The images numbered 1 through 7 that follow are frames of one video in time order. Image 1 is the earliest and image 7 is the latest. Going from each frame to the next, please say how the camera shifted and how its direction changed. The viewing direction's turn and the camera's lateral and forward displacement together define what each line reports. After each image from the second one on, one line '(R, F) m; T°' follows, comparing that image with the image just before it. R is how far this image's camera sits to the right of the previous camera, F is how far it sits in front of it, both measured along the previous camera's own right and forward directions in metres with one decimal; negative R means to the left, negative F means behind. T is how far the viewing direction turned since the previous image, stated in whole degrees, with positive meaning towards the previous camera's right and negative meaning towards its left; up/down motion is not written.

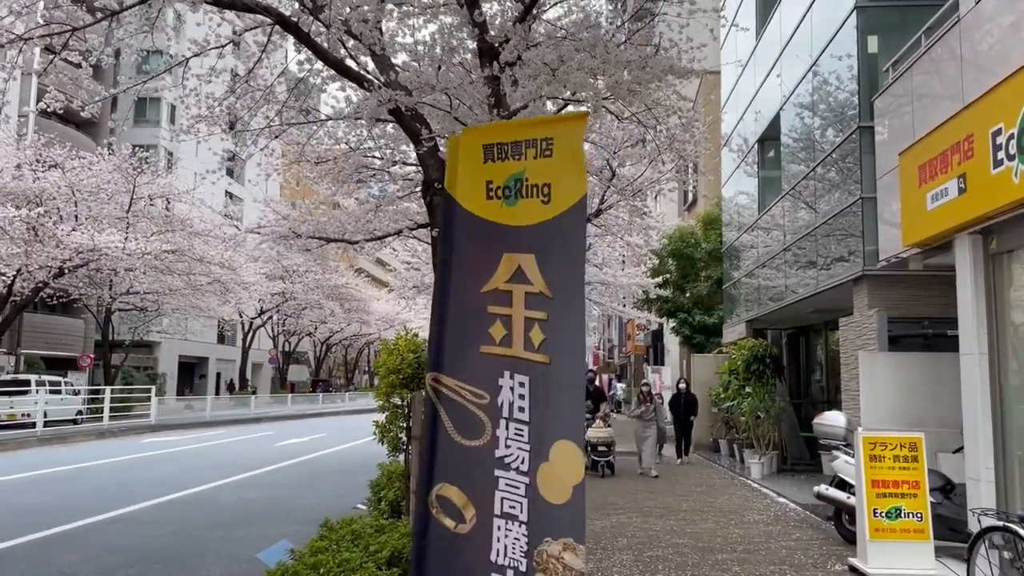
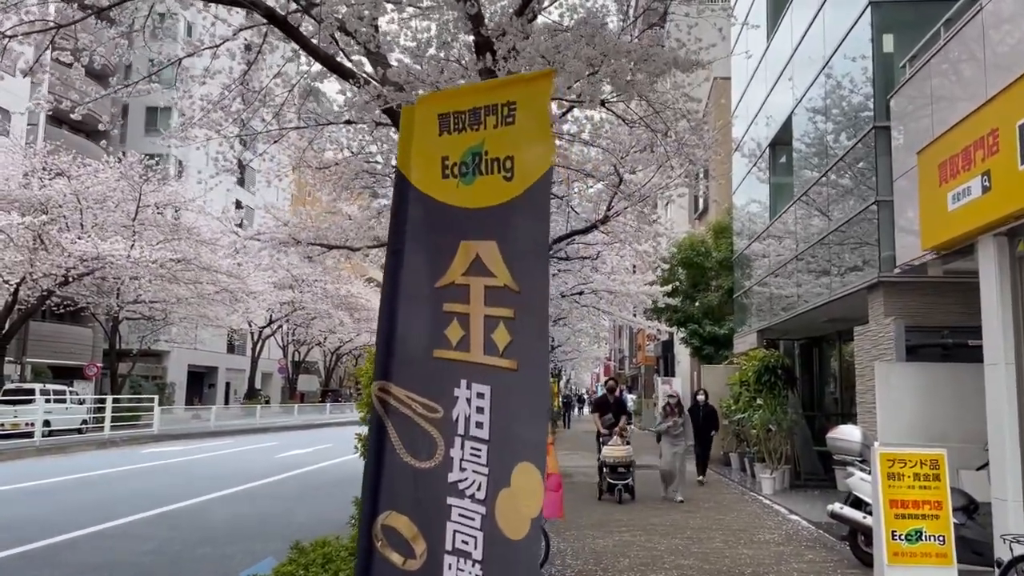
(+0.1, +0.3) m; -1°
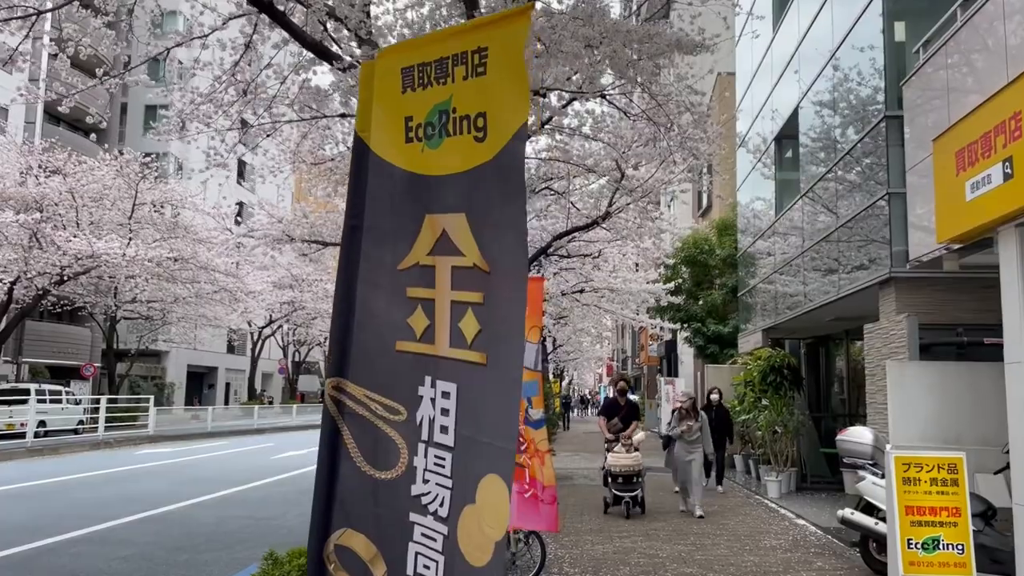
(+0.1, +0.3) m; 0°
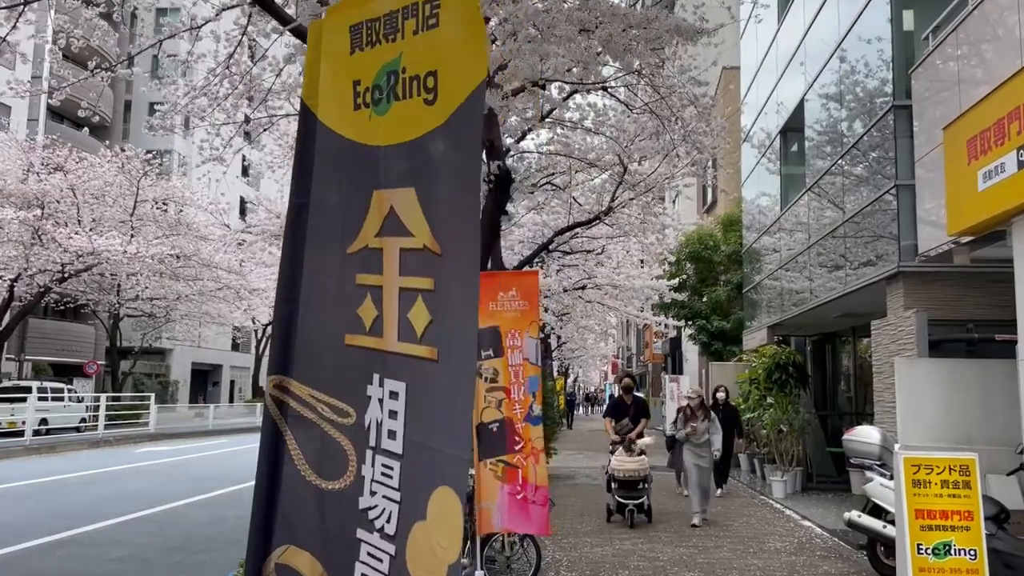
(+0.1, +0.2) m; 0°
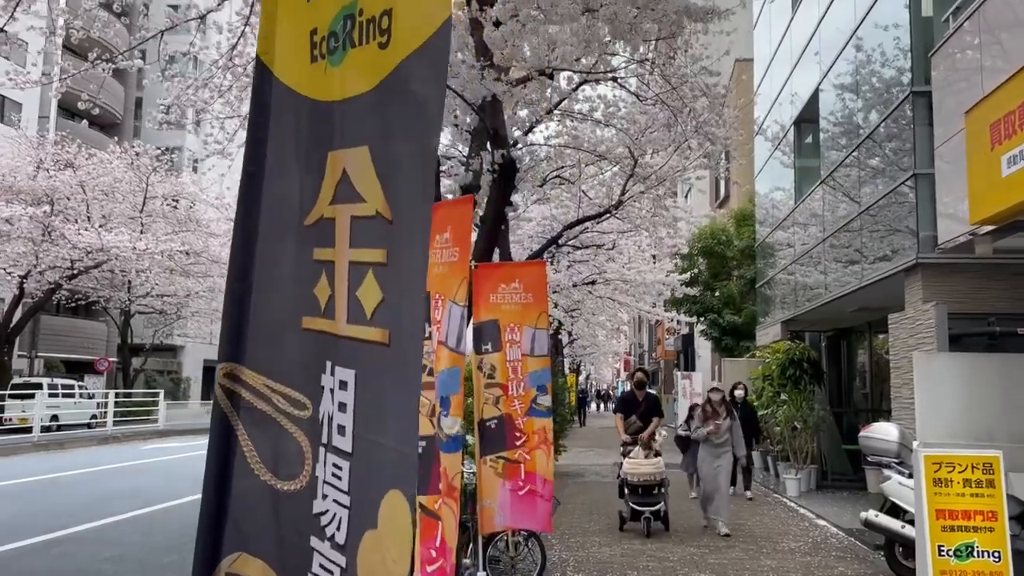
(+0.1, +0.2) m; -1°
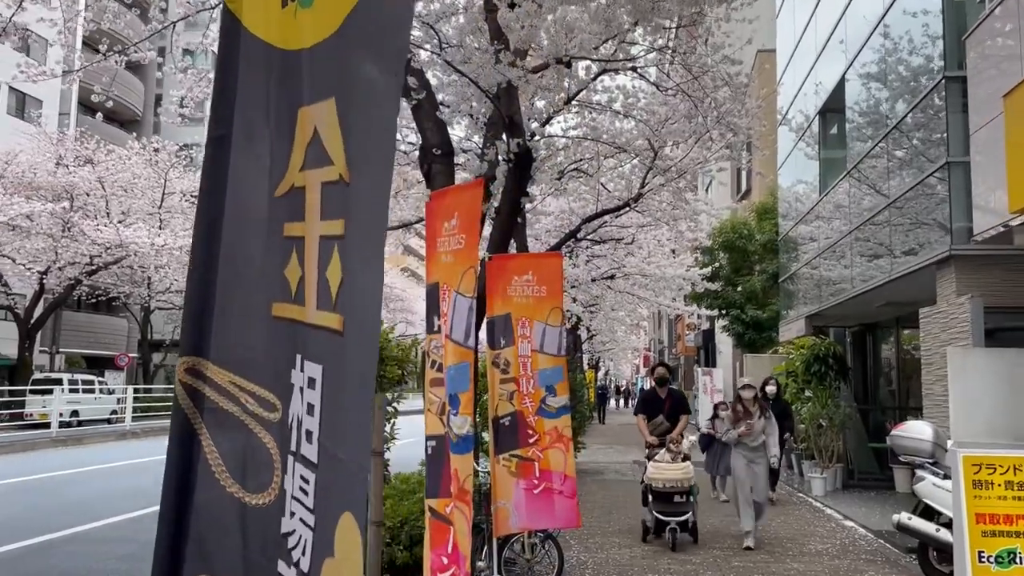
(0.0, +0.2) m; -1°
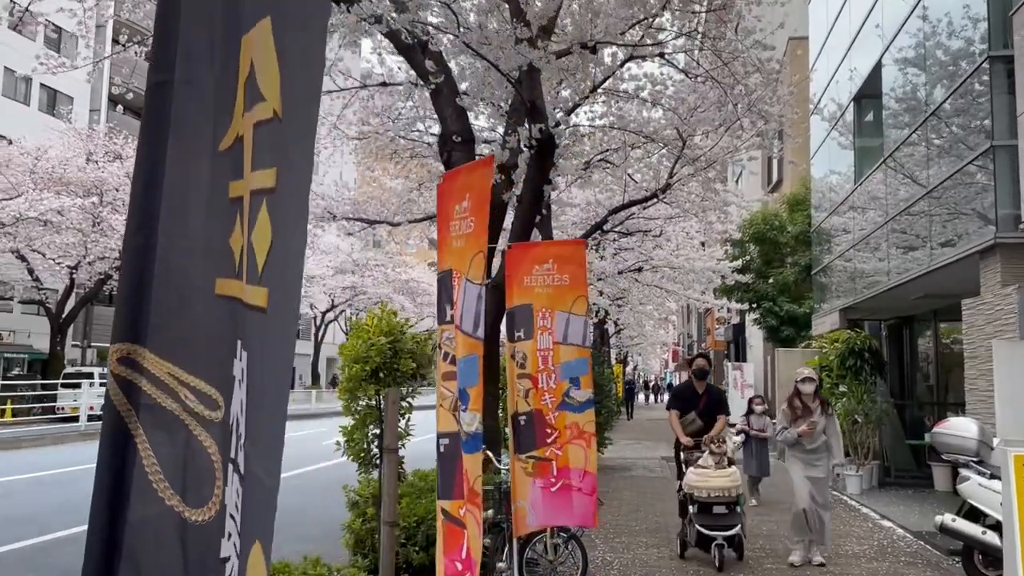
(0.0, +0.2) m; -2°
